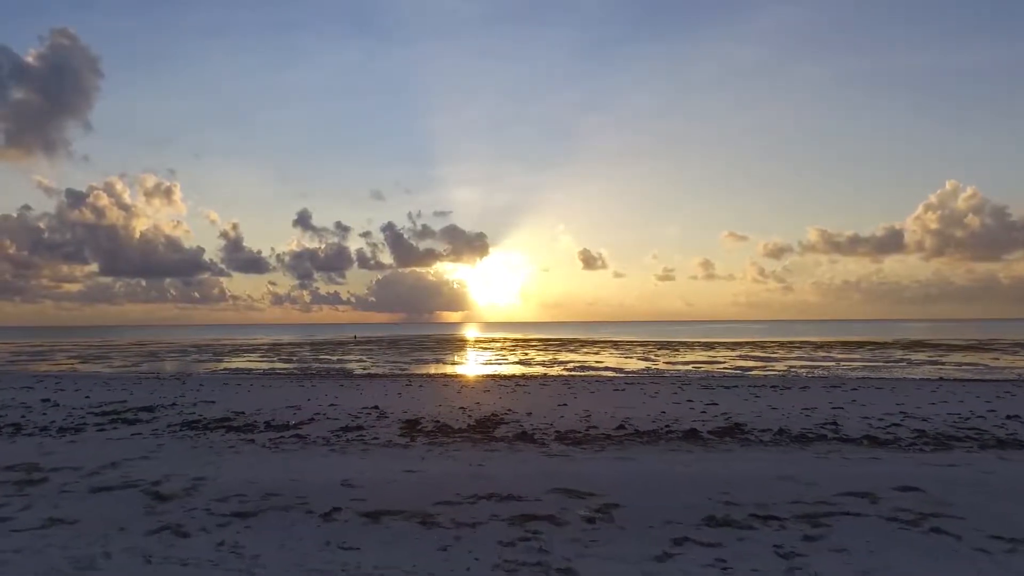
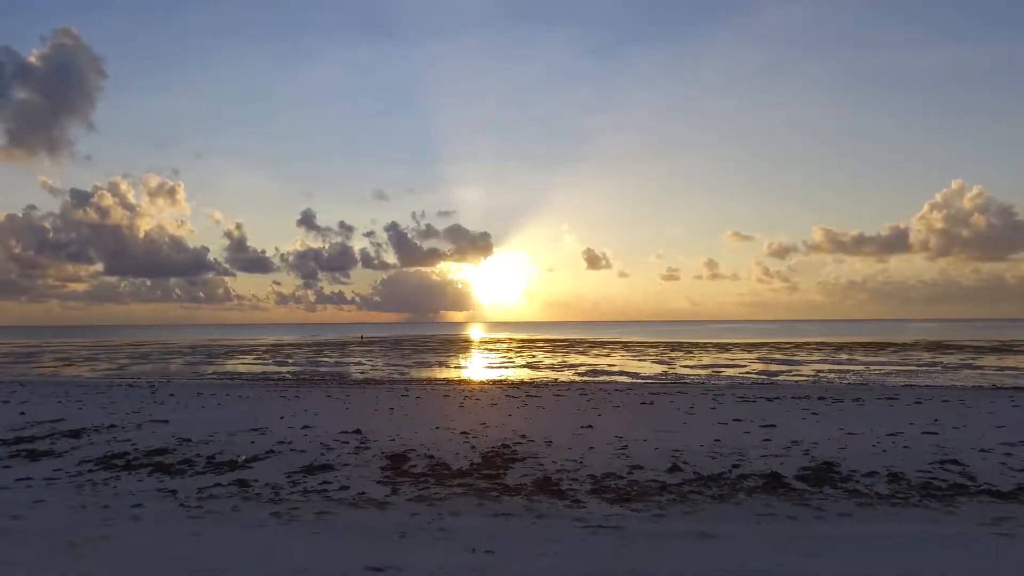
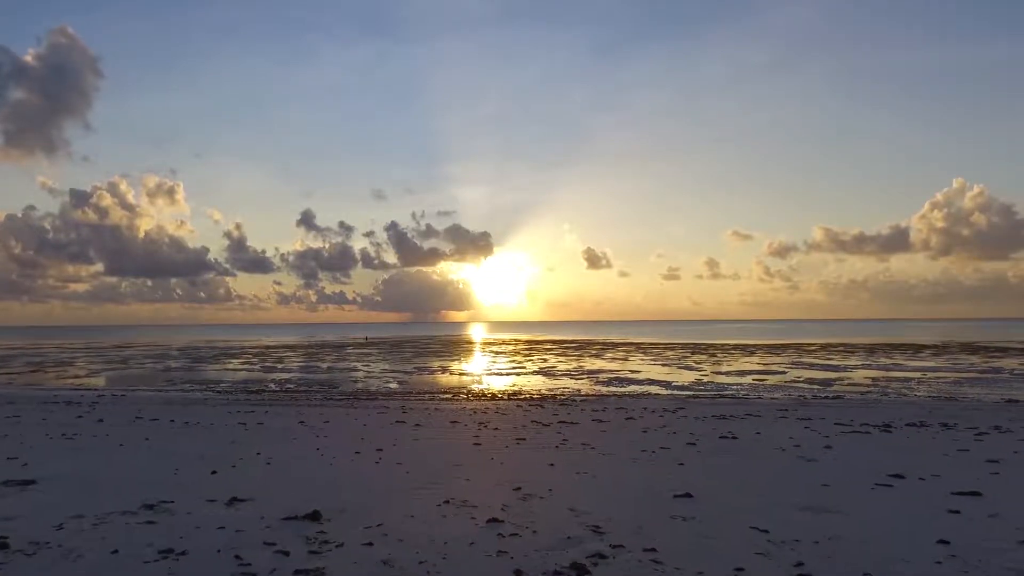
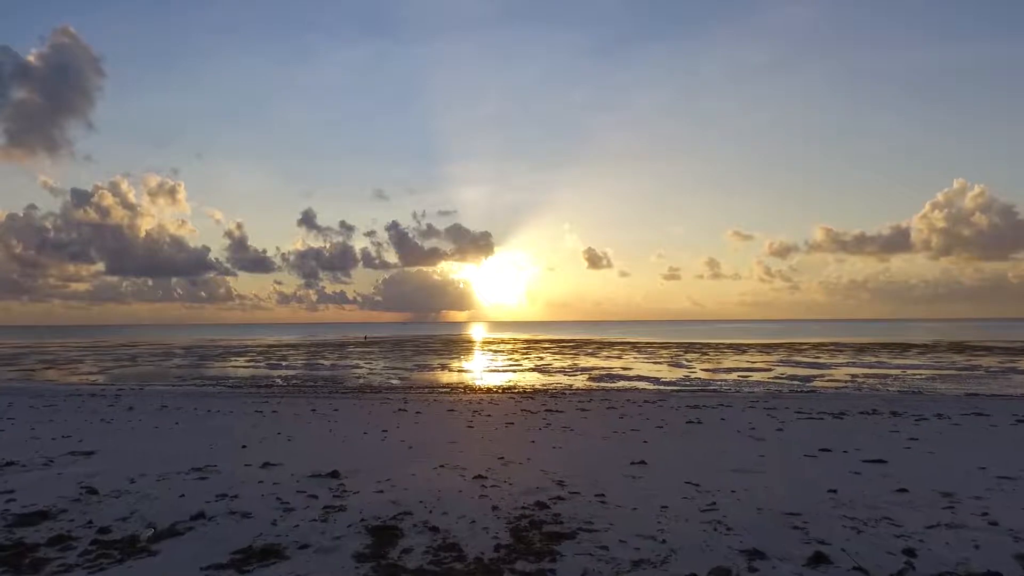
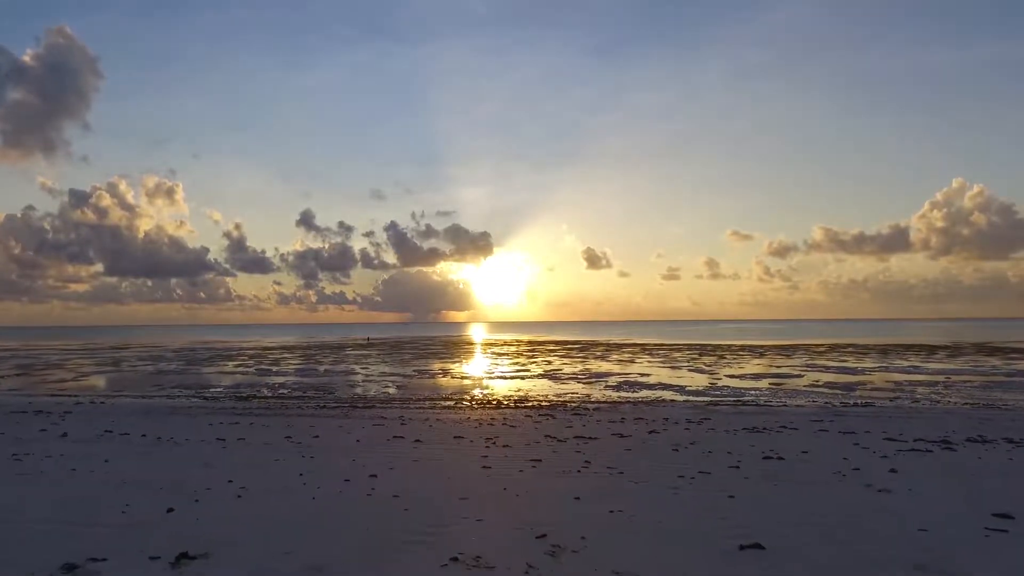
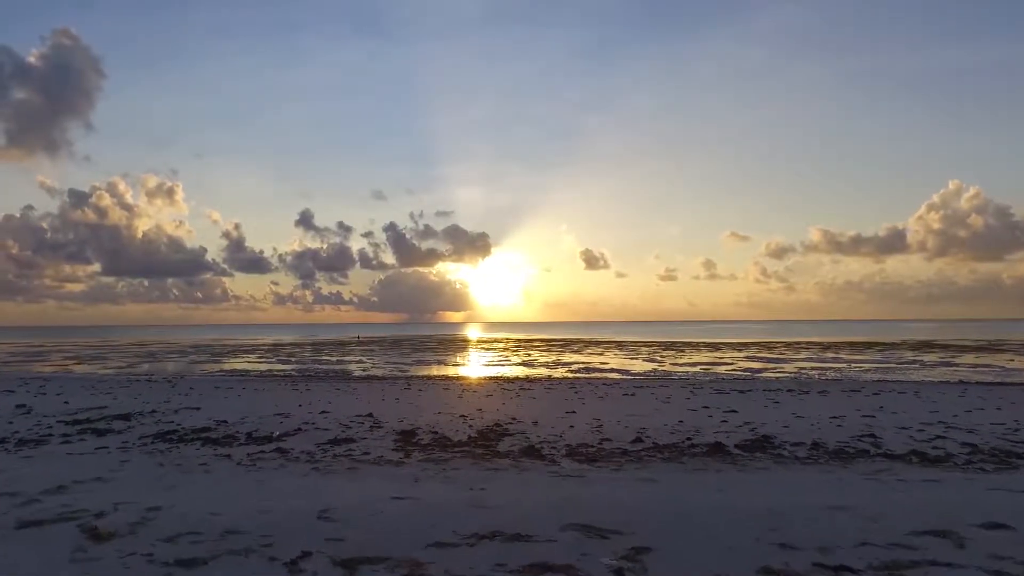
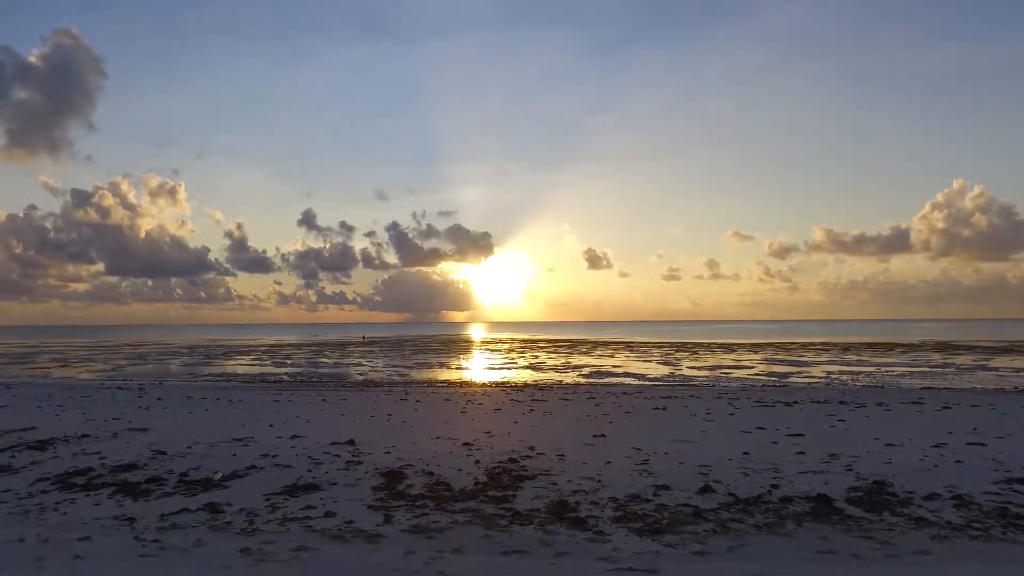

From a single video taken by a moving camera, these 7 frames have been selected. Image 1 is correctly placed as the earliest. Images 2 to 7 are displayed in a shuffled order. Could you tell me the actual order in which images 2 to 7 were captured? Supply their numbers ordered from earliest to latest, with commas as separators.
6, 2, 7, 4, 3, 5
